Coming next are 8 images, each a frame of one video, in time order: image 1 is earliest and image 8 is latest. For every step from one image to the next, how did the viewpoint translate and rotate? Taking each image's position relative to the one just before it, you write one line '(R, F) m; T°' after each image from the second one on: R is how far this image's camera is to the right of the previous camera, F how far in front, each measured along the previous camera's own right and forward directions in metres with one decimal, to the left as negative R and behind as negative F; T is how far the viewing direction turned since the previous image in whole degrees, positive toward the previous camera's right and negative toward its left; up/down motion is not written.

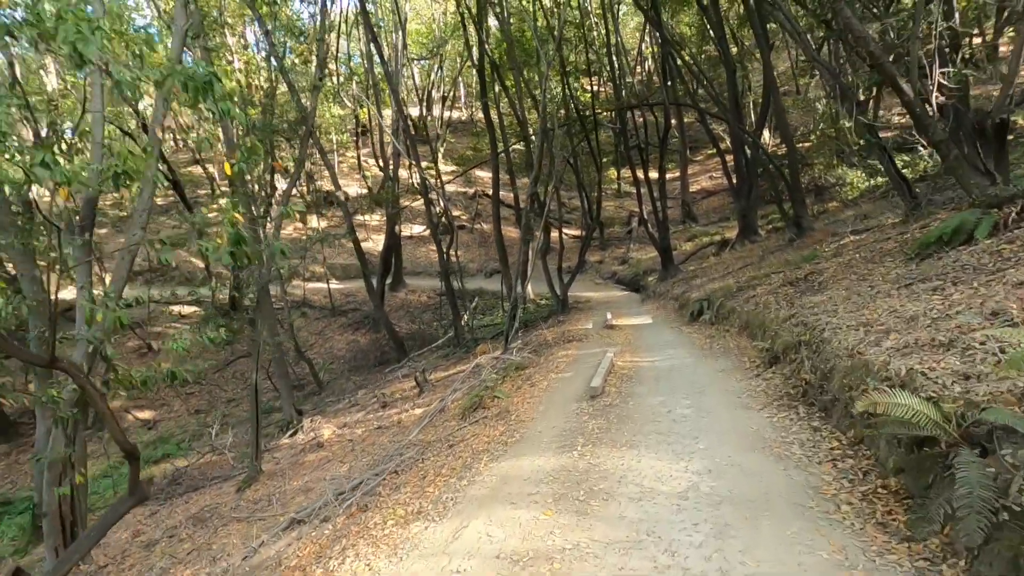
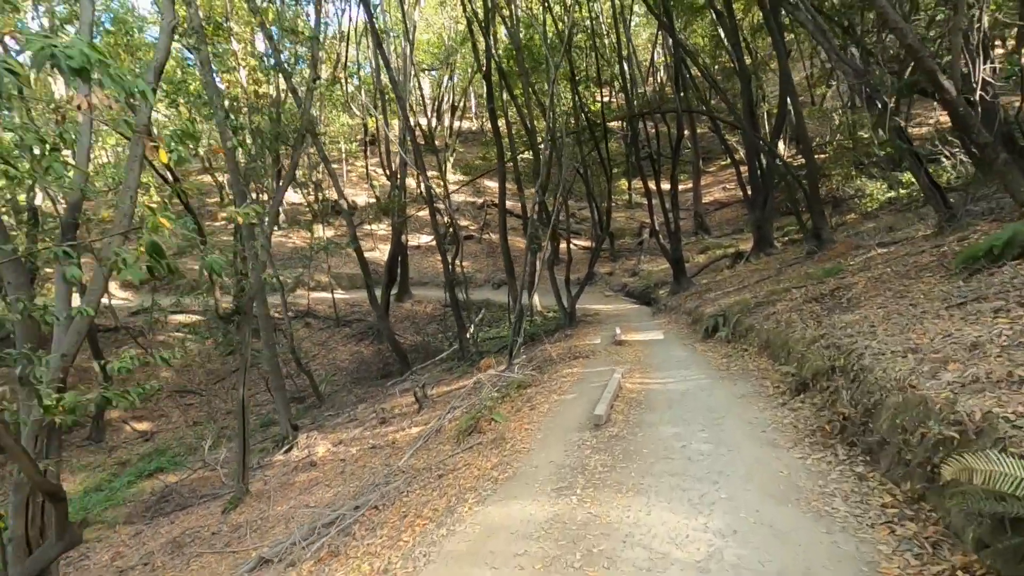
(+0.1, +0.4) m; -1°
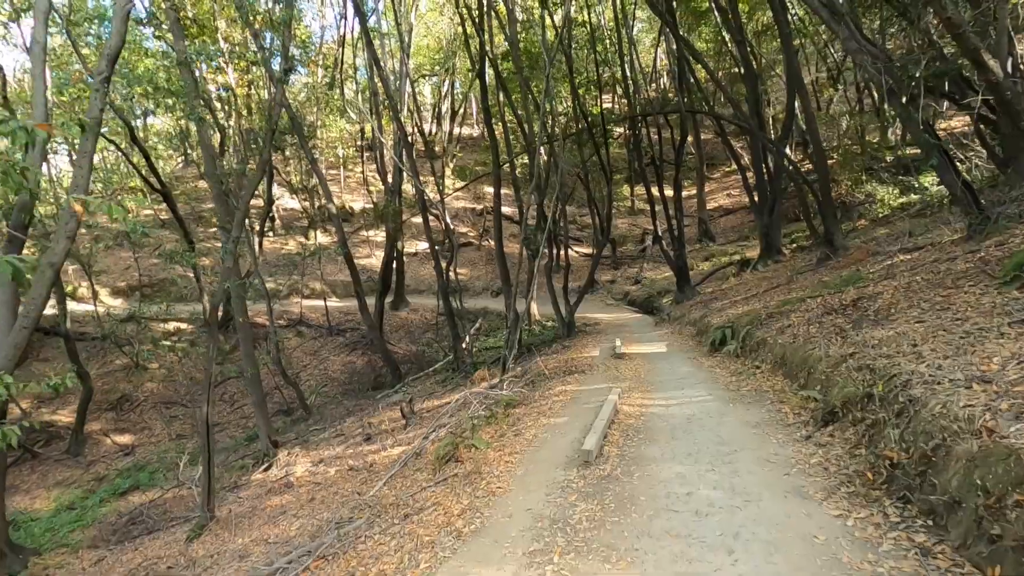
(+0.2, +0.6) m; 0°
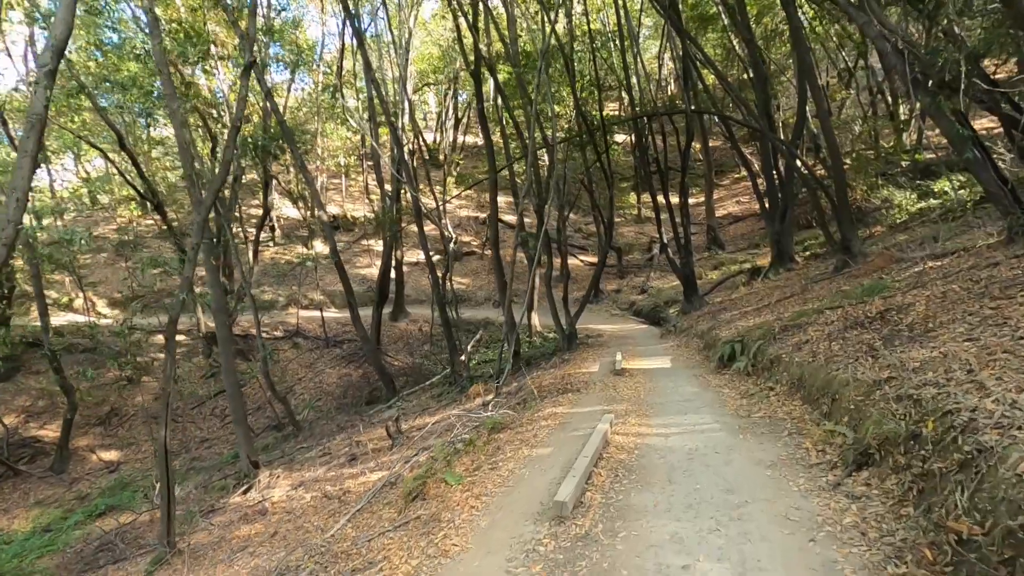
(+0.2, +0.6) m; -1°
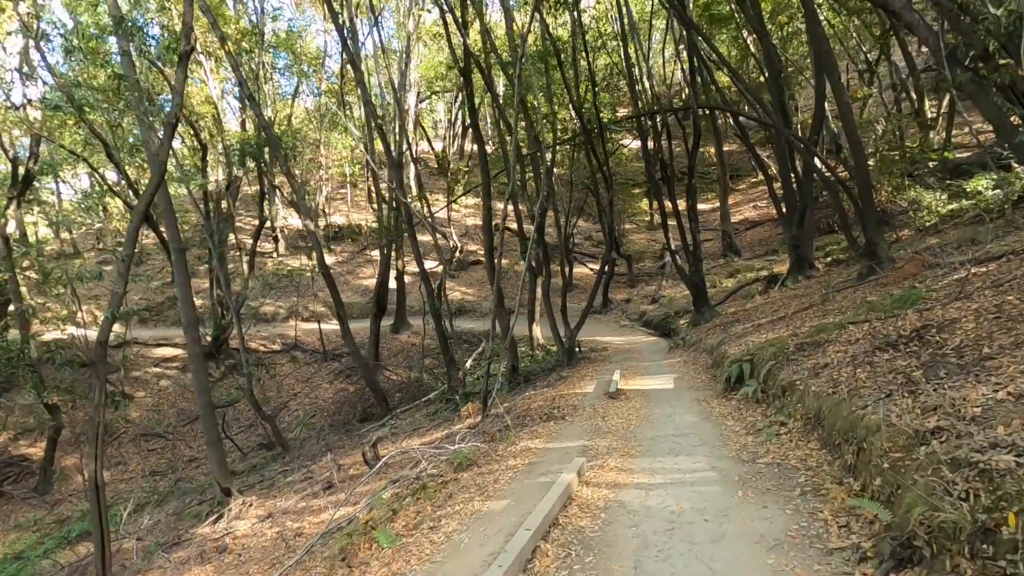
(+0.4, +0.8) m; -2°
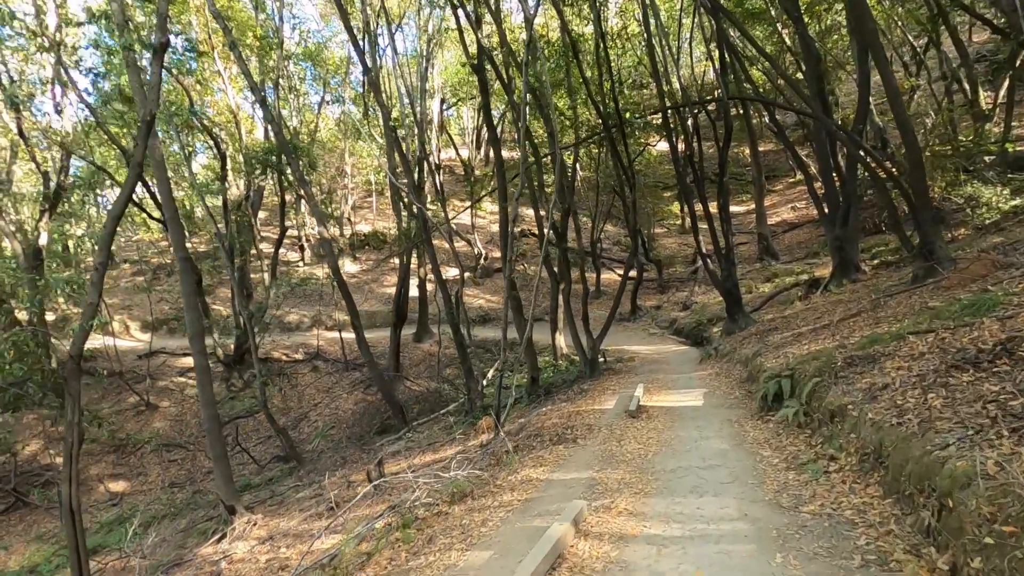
(+0.2, +0.6) m; -3°
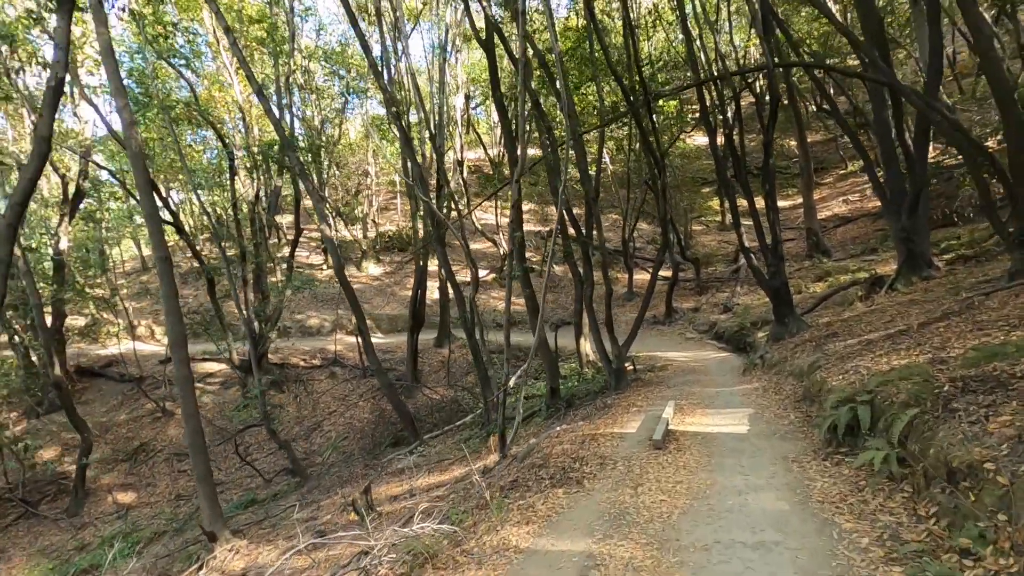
(+0.3, +1.1) m; -4°
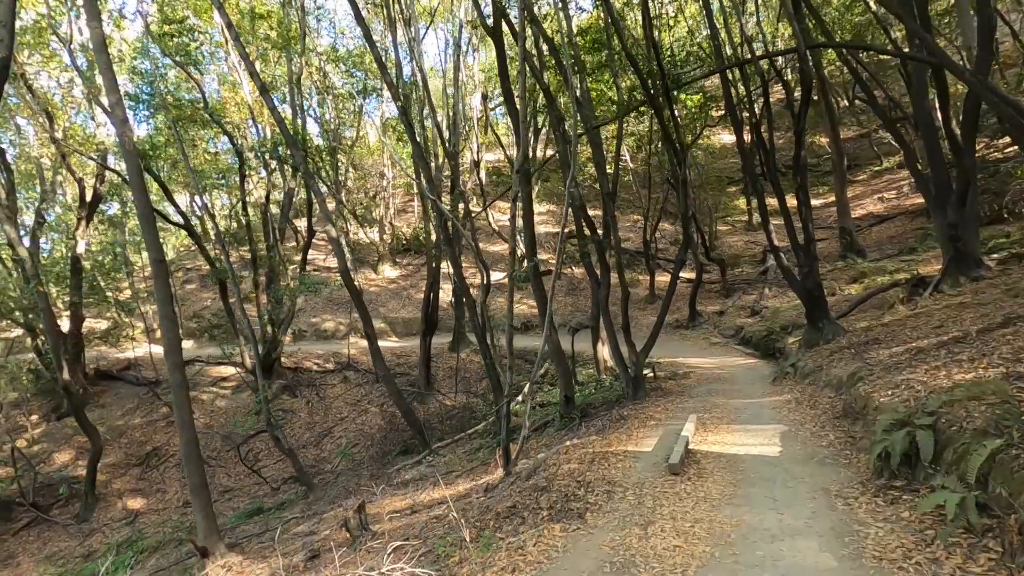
(+0.2, +0.5) m; -2°
